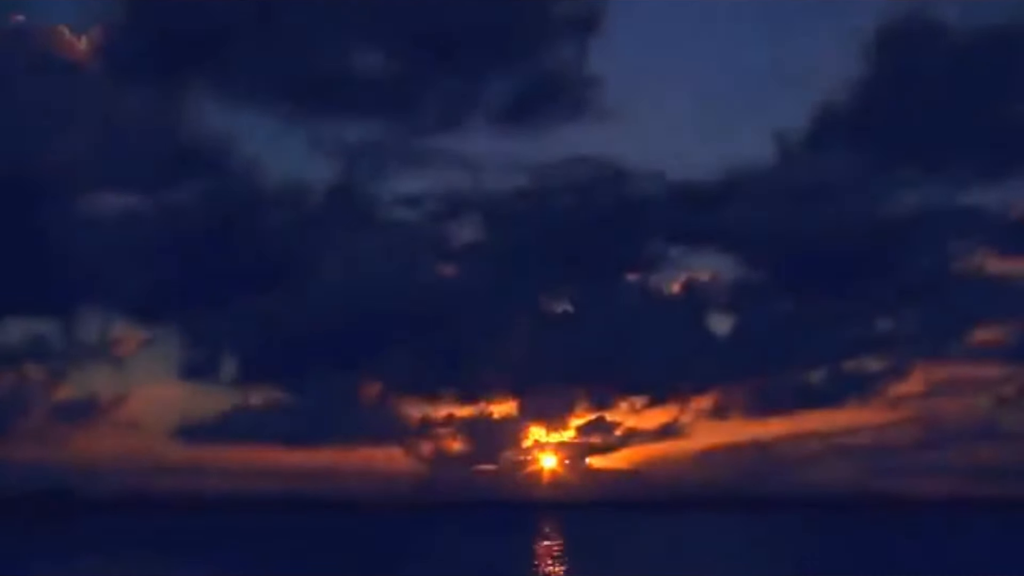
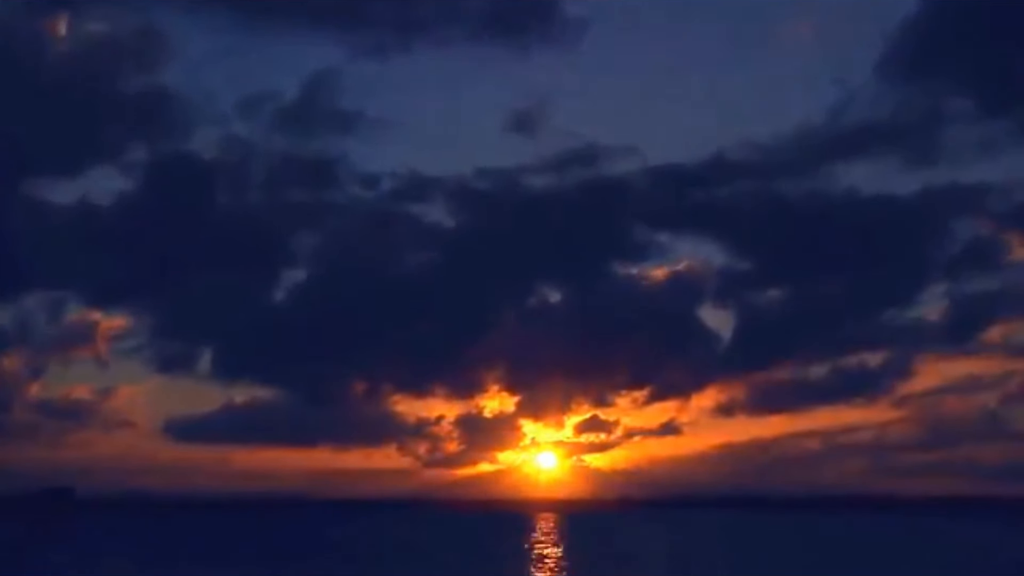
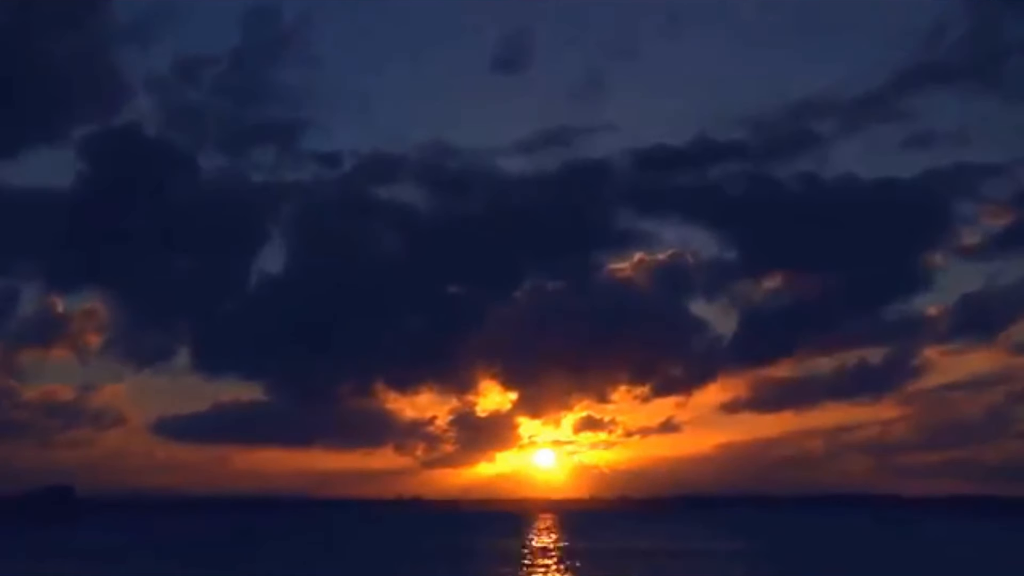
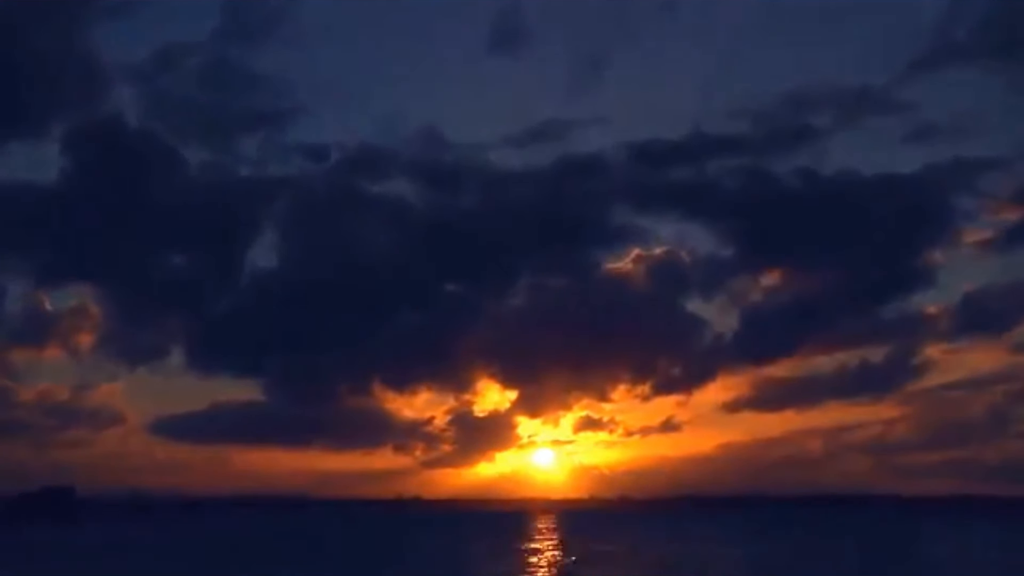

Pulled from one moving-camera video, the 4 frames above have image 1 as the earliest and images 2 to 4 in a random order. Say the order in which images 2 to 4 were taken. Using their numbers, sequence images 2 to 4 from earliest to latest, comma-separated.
2, 3, 4
